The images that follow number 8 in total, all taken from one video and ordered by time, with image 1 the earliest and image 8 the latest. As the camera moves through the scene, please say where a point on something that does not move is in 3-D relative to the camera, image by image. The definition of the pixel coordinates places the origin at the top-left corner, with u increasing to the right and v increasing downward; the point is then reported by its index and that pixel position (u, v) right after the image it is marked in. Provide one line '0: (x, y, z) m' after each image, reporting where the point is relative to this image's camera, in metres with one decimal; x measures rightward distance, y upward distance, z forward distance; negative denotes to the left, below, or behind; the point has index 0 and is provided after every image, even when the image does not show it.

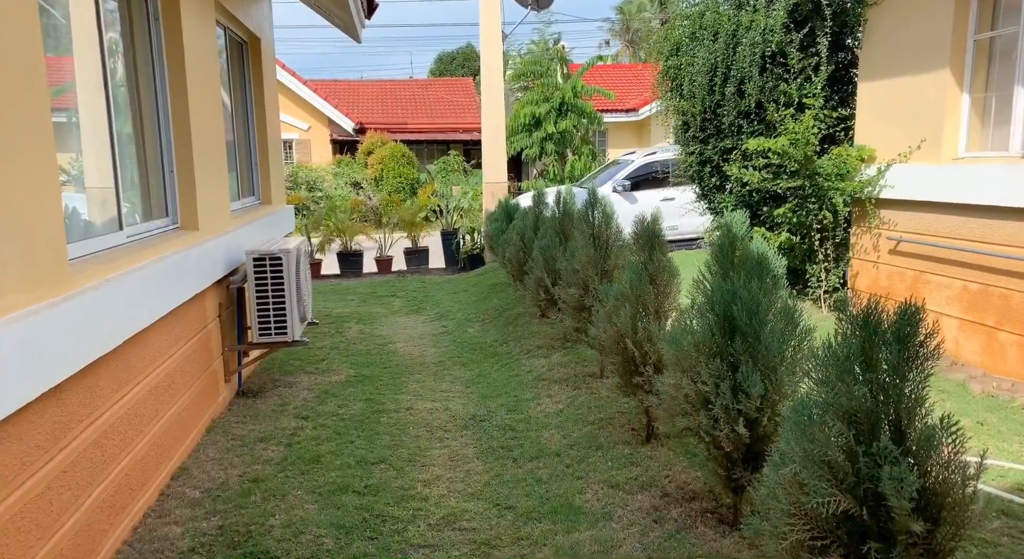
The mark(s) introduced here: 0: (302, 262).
0: (-1.4, +0.1, +5.6) m
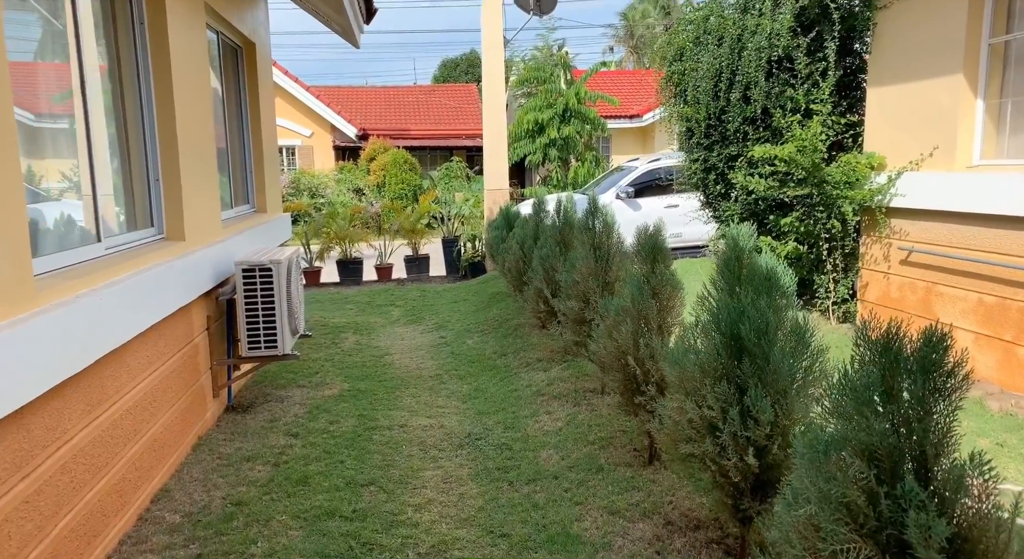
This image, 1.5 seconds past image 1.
0: (-1.4, +0.1, +5.4) m
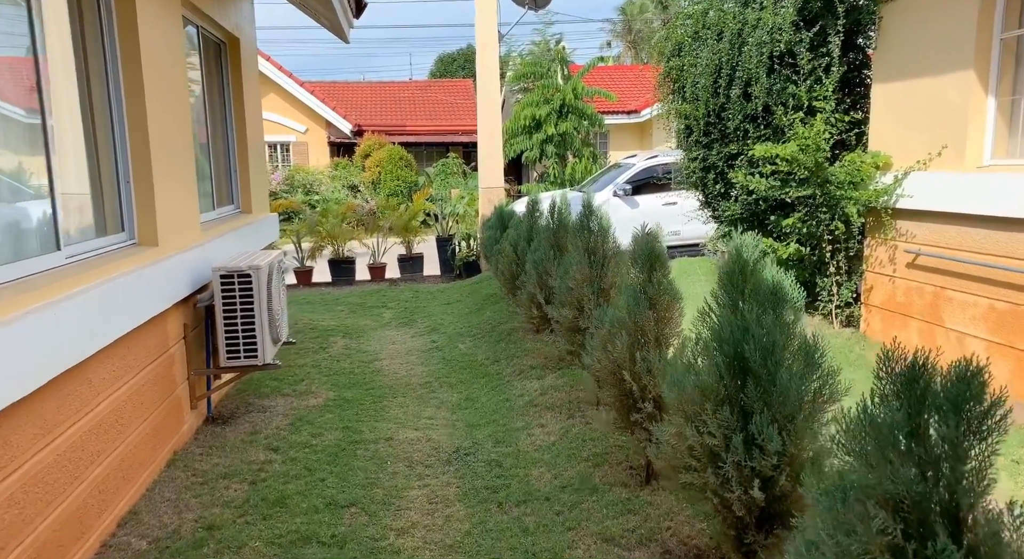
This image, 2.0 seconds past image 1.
0: (-1.4, 0.0, +5.2) m
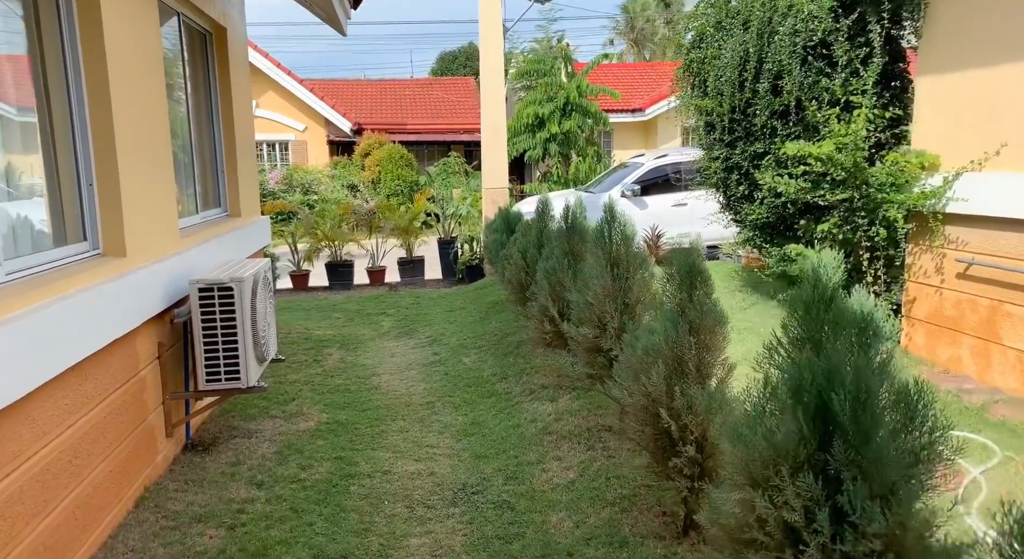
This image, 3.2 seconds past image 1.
0: (-1.4, 0.0, +4.7) m
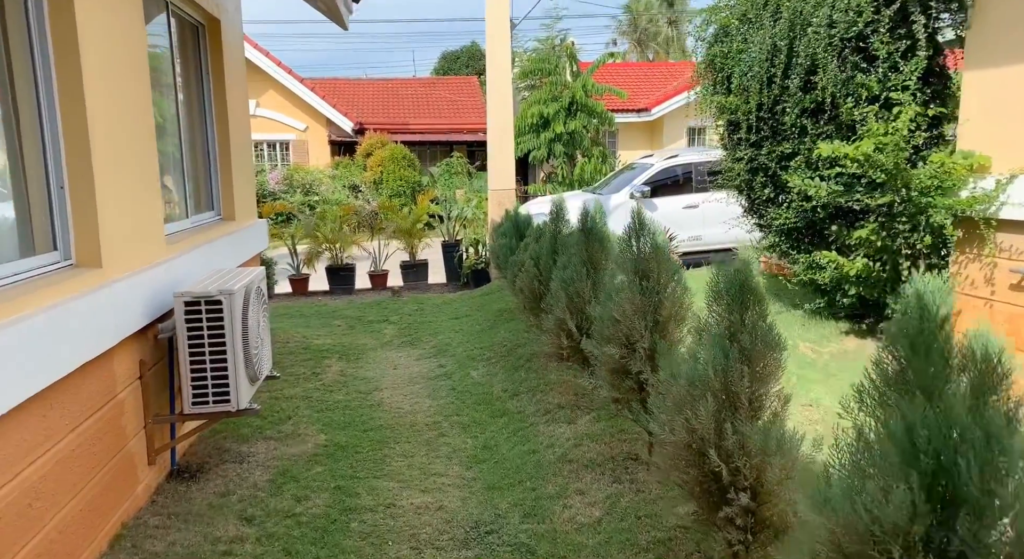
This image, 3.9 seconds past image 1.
0: (-1.3, -0.1, +4.3) m
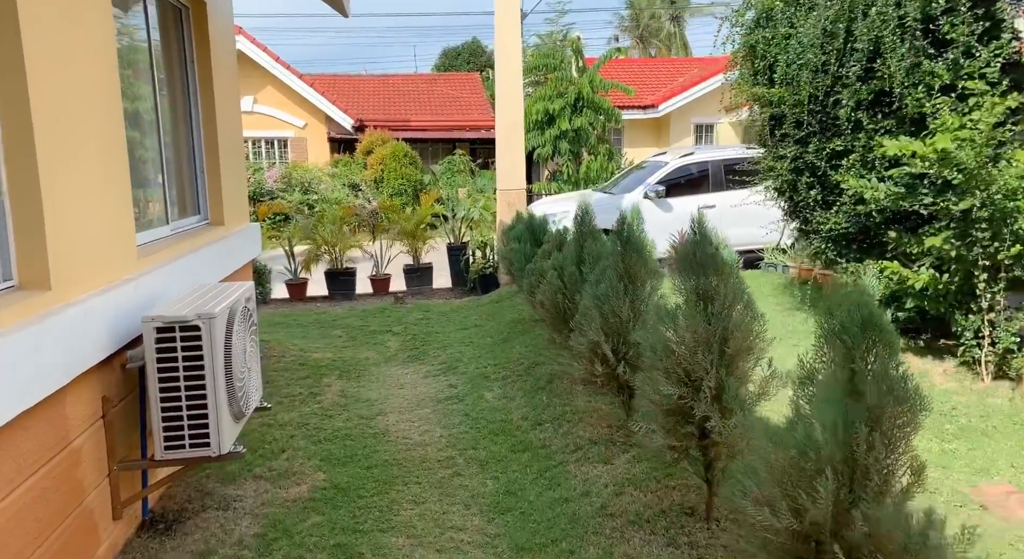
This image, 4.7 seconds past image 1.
0: (-1.2, -0.2, +3.6) m
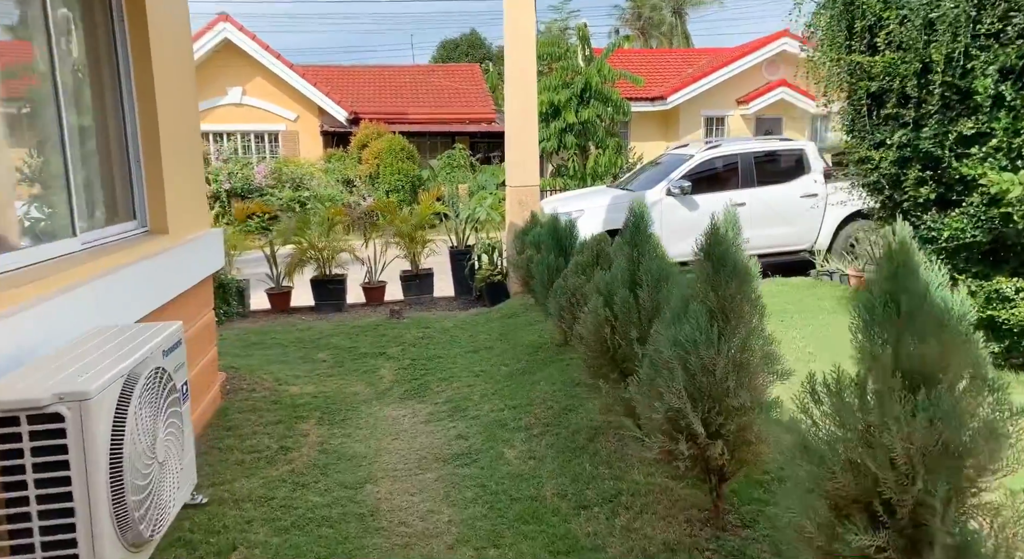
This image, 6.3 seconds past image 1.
0: (-1.0, -0.3, +2.4) m
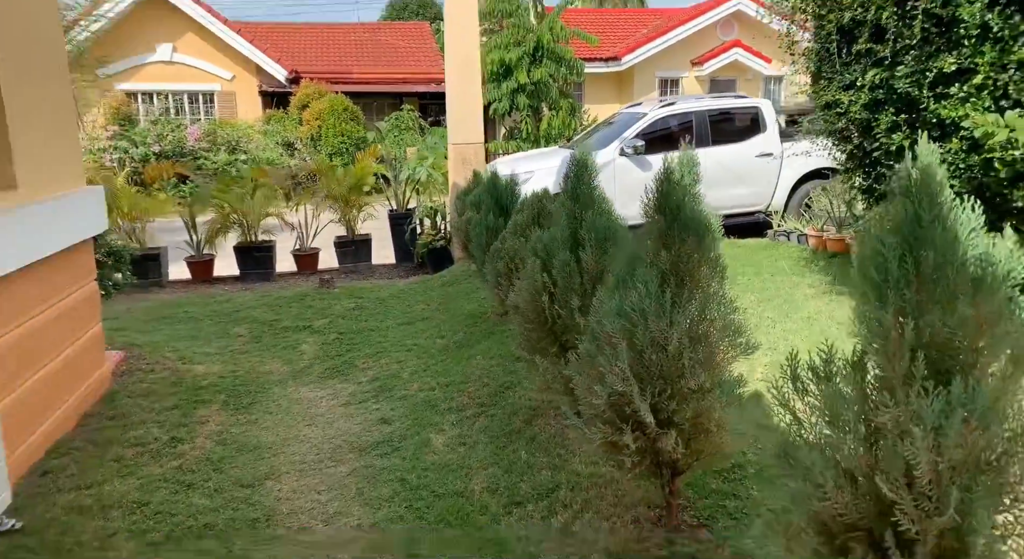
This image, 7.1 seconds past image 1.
0: (-1.3, -0.2, +1.8) m
